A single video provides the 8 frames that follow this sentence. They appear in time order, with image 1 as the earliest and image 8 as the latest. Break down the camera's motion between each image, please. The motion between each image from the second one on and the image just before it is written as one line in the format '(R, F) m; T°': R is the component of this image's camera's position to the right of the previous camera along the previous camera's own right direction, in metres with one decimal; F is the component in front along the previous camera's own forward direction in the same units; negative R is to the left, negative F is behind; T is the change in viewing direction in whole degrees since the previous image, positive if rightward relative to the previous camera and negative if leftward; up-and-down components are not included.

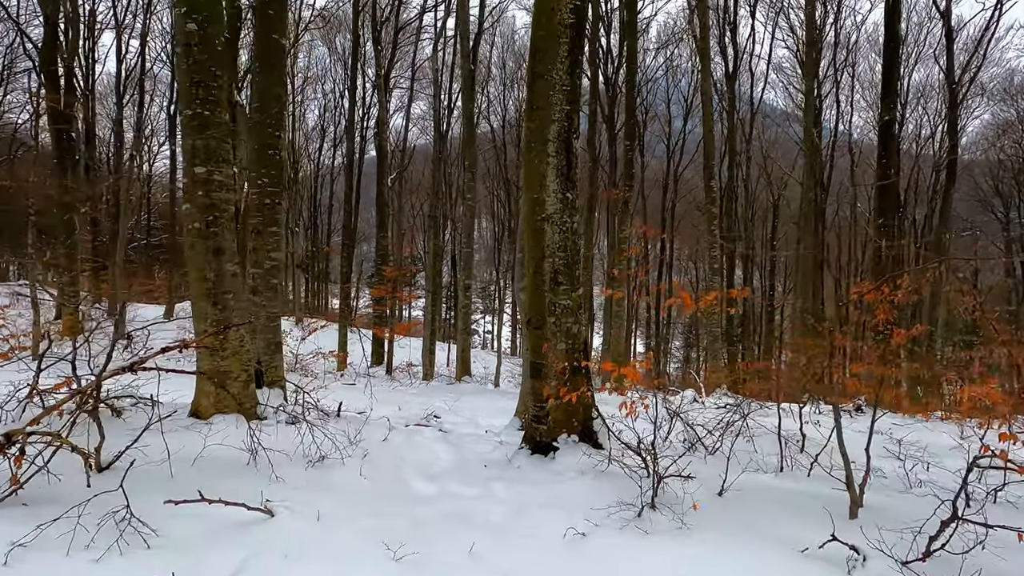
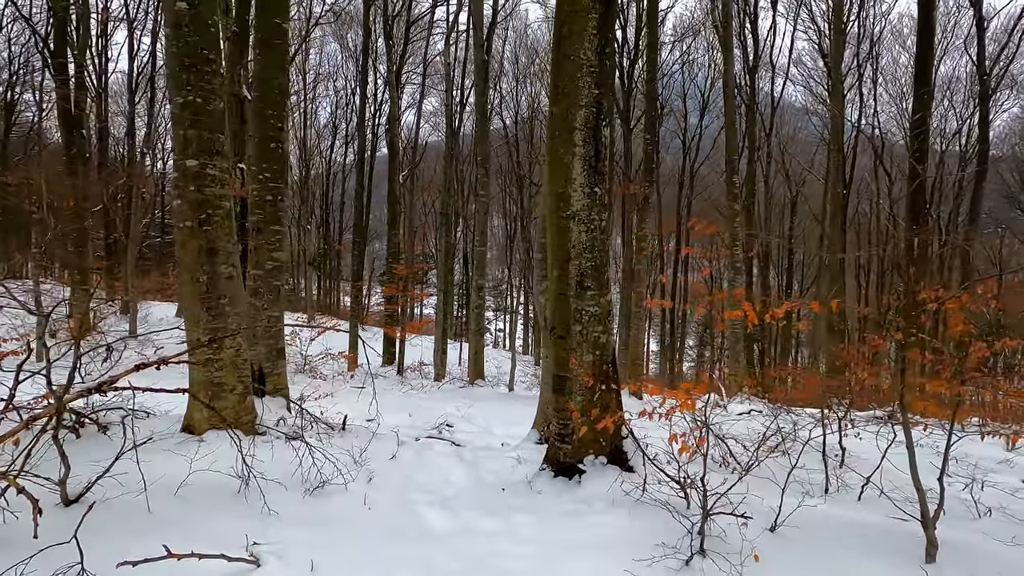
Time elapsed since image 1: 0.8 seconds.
(-0.1, +0.4) m; -1°
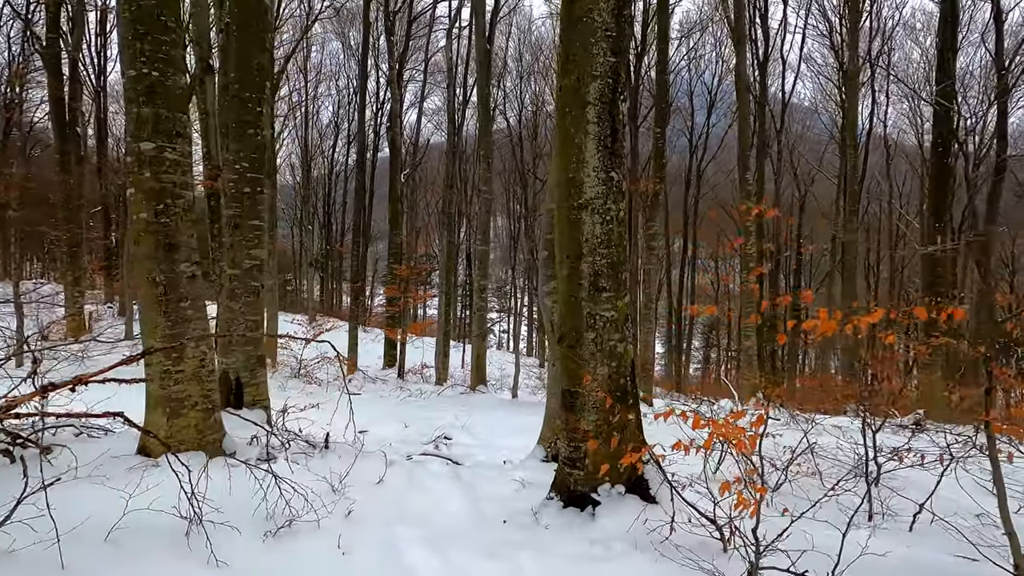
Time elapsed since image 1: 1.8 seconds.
(0.0, +0.5) m; 0°
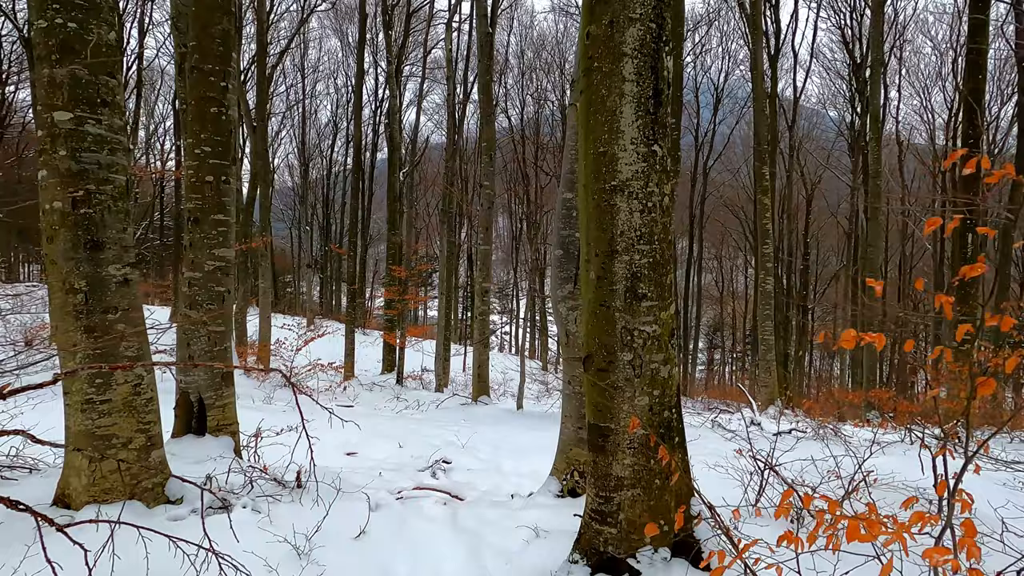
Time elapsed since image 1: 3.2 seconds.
(-0.1, +0.7) m; 0°
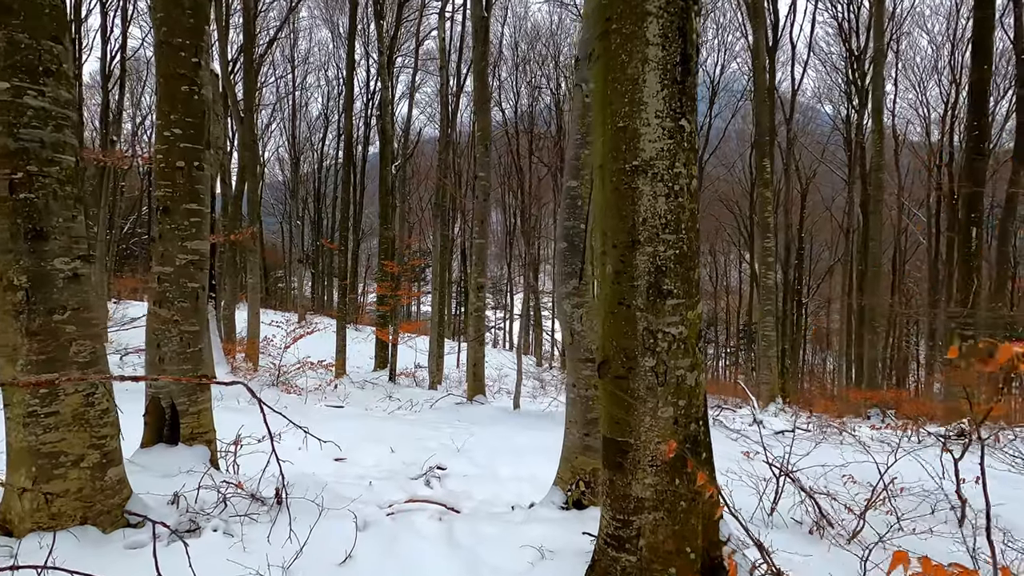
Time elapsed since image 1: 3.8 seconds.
(0.0, +0.3) m; +1°
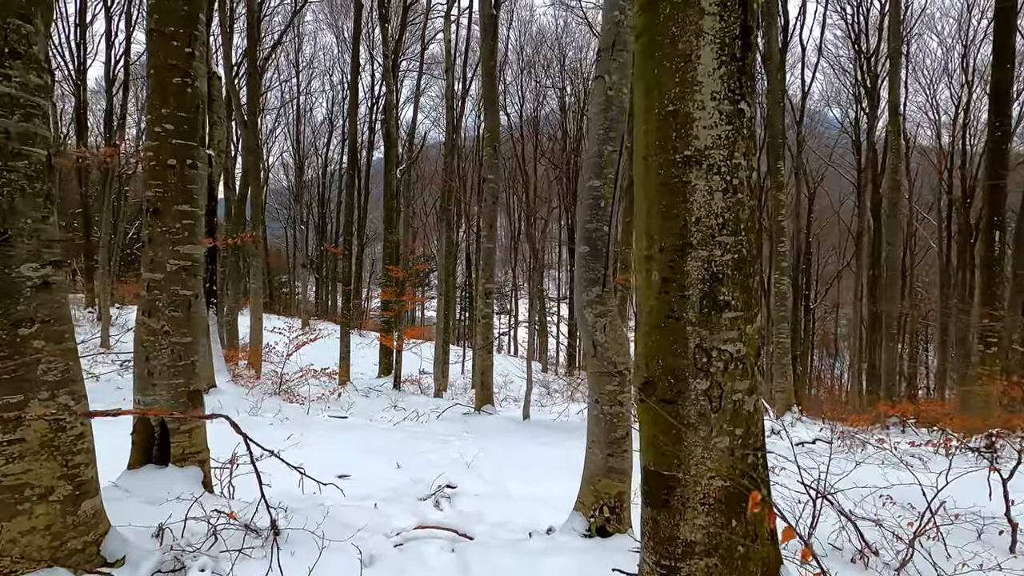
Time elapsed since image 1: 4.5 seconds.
(-0.1, +0.3) m; 0°
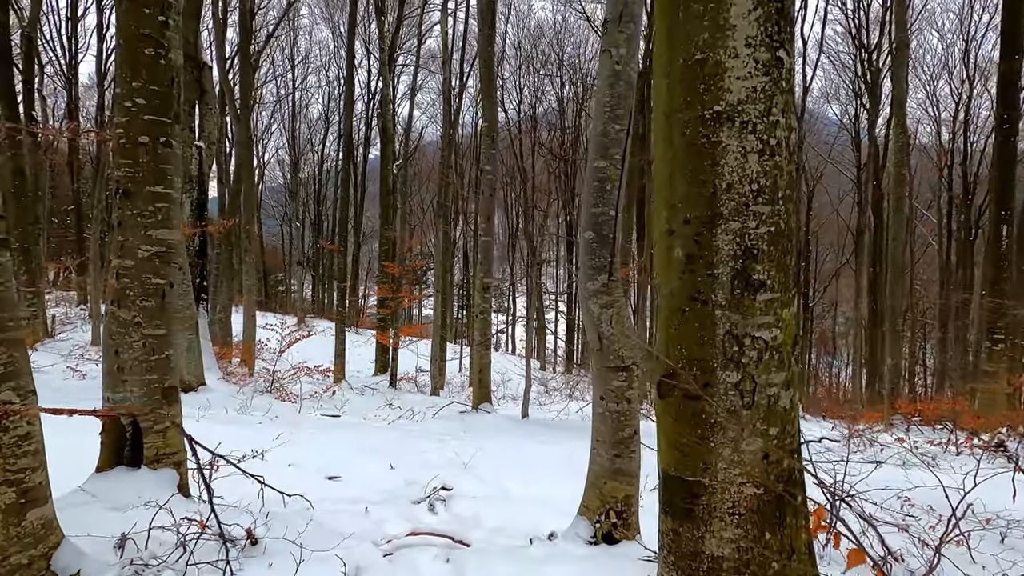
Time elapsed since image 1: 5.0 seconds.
(0.0, +0.2) m; 0°
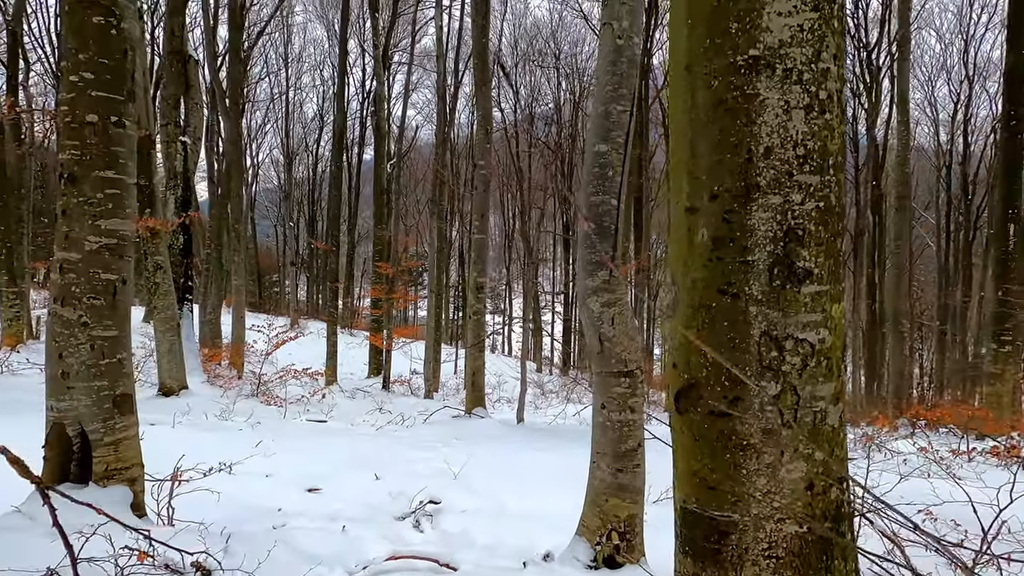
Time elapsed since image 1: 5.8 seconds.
(0.0, +0.3) m; 0°
